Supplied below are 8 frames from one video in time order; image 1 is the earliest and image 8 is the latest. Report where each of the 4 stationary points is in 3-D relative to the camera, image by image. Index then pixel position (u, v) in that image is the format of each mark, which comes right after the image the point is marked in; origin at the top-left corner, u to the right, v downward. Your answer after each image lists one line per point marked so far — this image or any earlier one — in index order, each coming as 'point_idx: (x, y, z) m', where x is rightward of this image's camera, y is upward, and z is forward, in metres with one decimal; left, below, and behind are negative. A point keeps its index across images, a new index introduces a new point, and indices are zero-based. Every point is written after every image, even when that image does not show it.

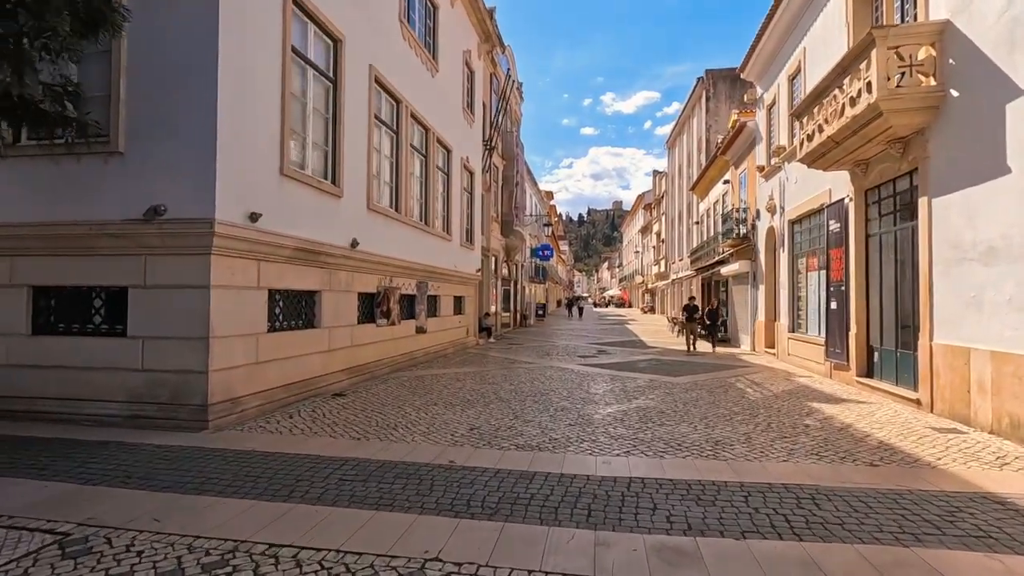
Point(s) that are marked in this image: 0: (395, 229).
0: (-2.7, +1.3, +12.3) m
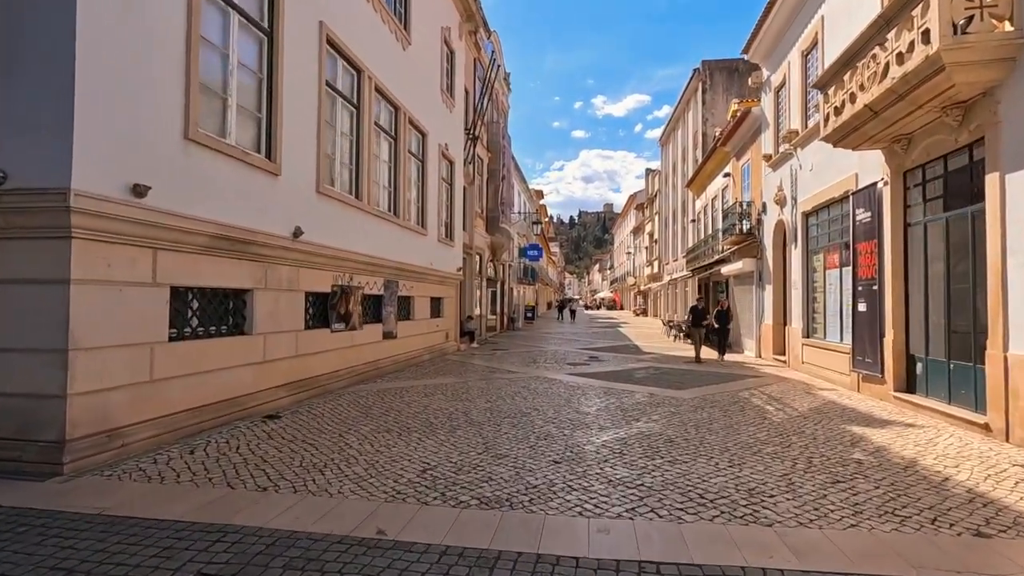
0: (-3.1, +1.4, +10.6) m
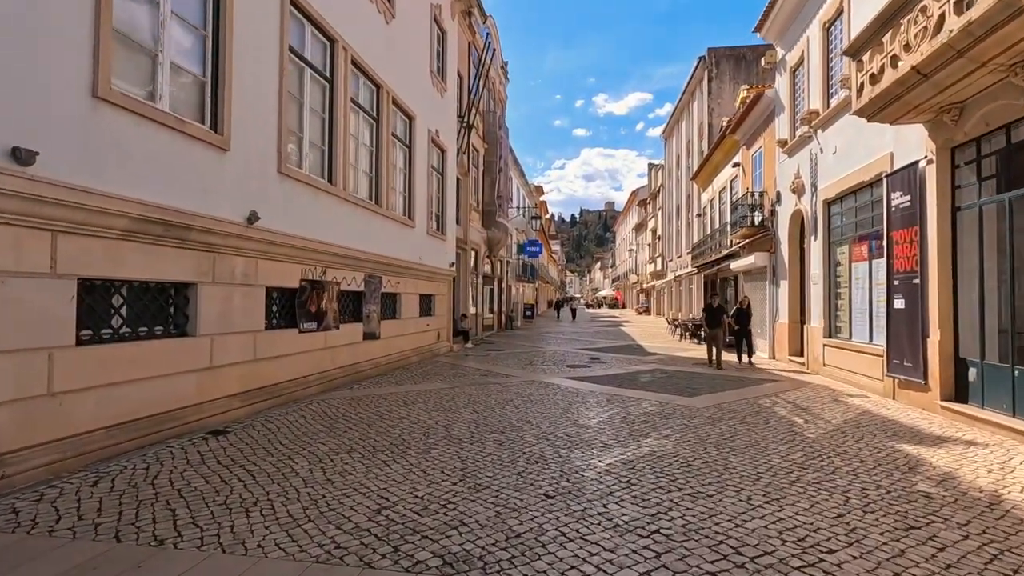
0: (-3.3, +1.4, +9.5) m
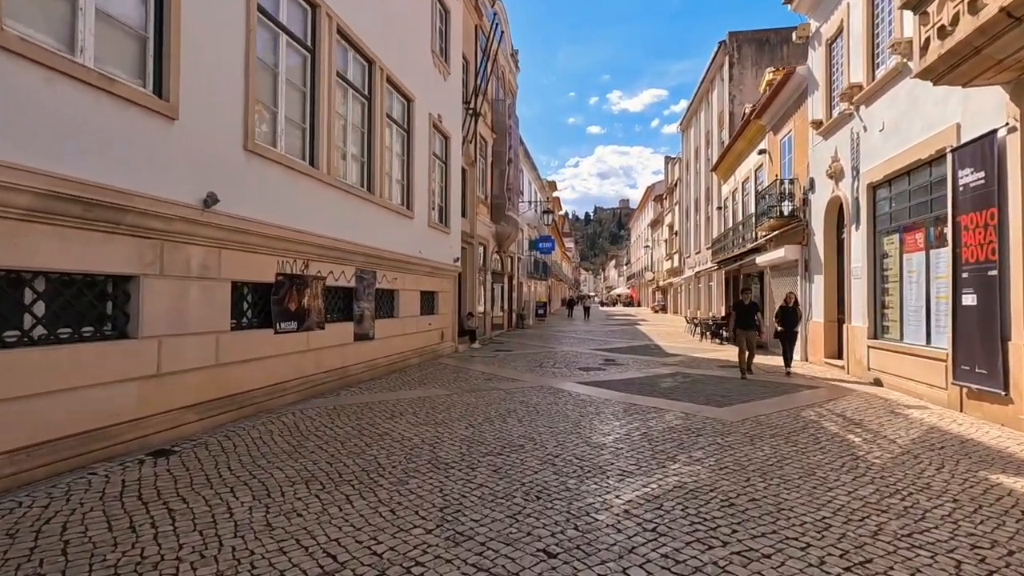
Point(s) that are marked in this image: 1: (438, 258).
0: (-3.2, +1.5, +8.5) m
1: (-2.1, +0.8, +14.9) m
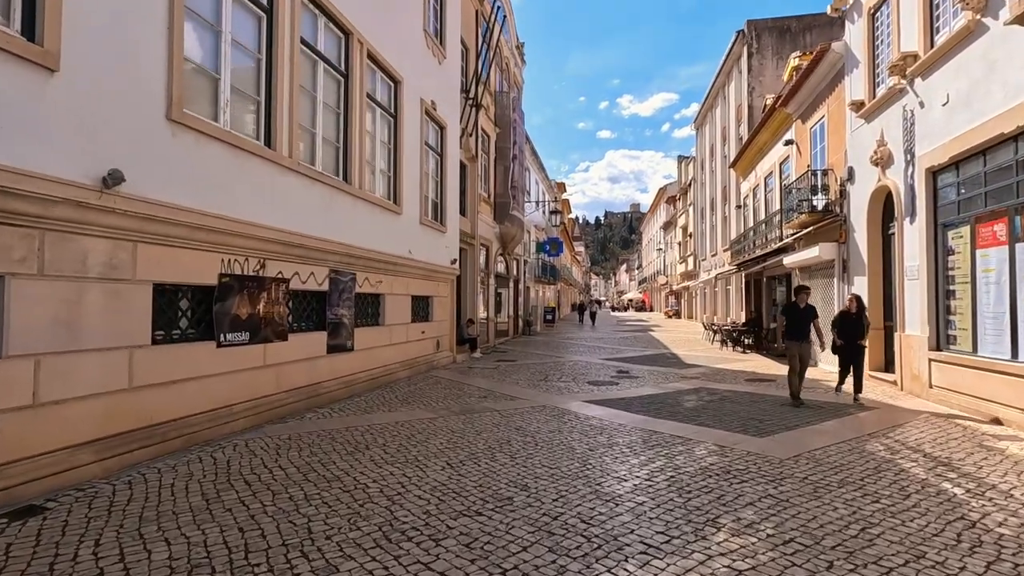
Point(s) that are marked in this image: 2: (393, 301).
0: (-3.3, +1.5, +7.1) m
1: (-2.0, +0.7, +13.5) m
2: (-2.5, -0.3, +11.5) m
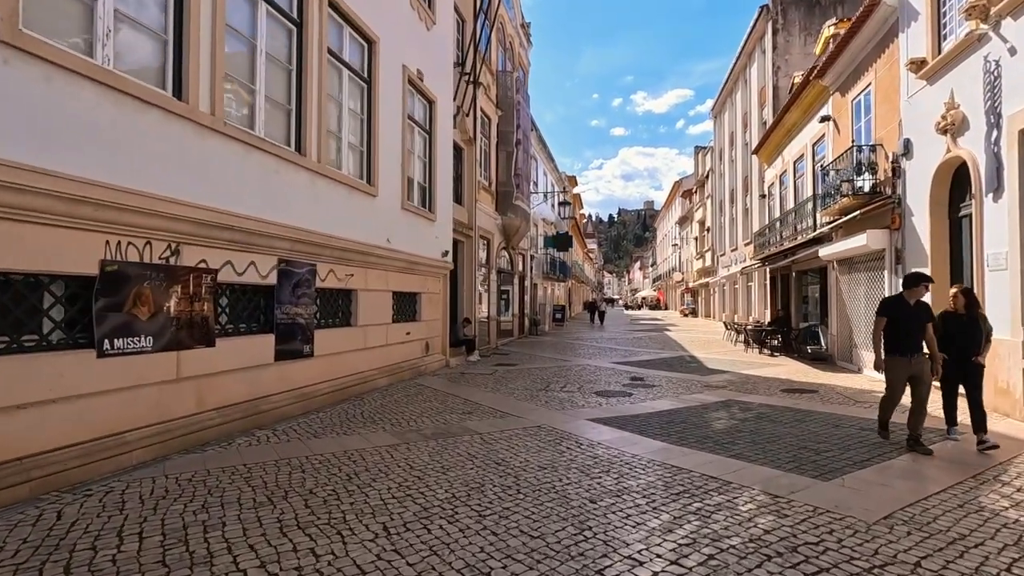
0: (-3.5, +1.5, +5.6) m
1: (-2.1, +0.8, +11.9) m
2: (-2.6, -0.2, +9.9) m
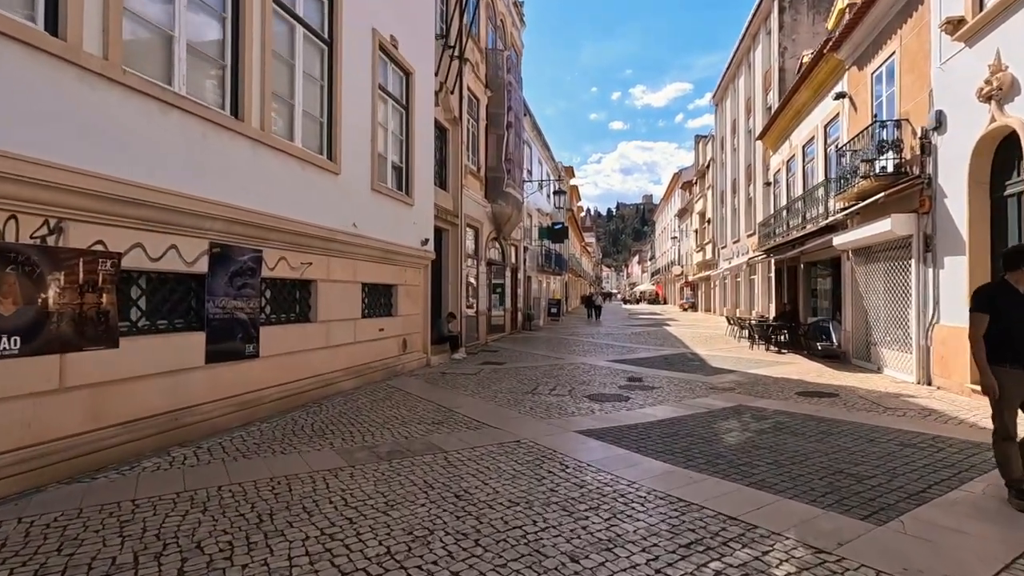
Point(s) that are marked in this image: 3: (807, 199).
0: (-3.8, +1.7, +4.4) m
1: (-2.4, +1.0, +10.7) m
2: (-2.9, 0.0, +8.7) m
3: (+8.8, +2.7, +16.2) m
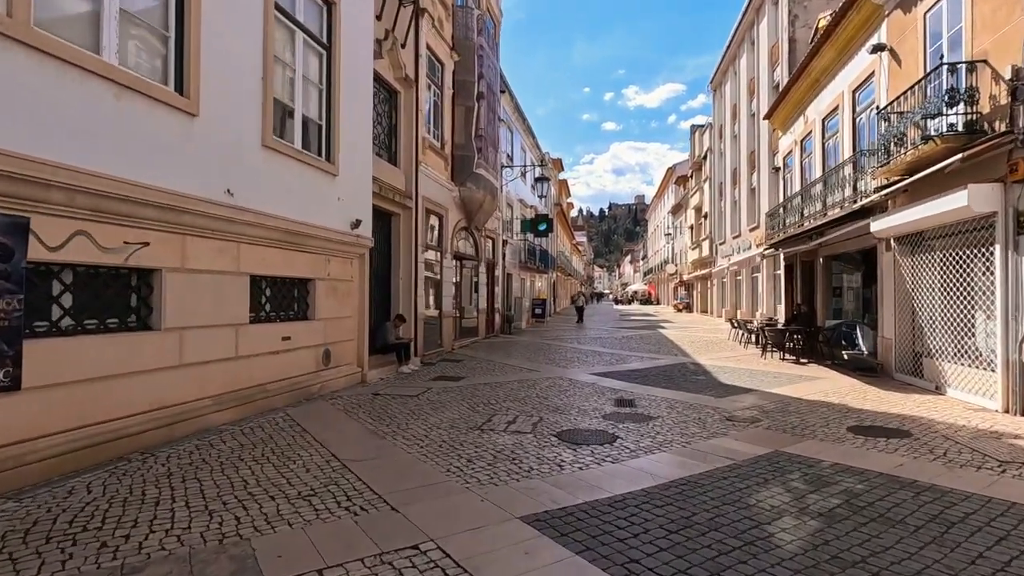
0: (-4.4, +1.7, +1.7) m
1: (-3.1, +1.1, +8.1) m
2: (-3.6, 0.0, +6.1) m
3: (+8.0, +2.7, +13.7) m
